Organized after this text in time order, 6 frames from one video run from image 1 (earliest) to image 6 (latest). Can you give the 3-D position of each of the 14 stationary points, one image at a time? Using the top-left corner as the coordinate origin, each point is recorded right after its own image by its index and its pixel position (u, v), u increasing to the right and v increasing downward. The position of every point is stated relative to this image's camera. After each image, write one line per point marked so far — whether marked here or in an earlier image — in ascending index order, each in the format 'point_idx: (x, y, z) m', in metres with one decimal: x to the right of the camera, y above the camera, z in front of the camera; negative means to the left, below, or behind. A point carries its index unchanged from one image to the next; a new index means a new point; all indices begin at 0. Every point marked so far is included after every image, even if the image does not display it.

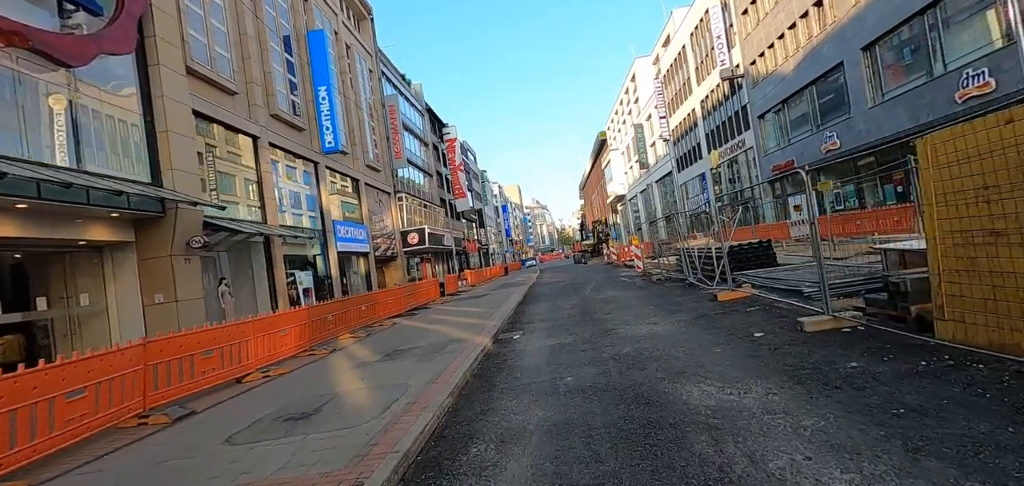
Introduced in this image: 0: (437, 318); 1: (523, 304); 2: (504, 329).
0: (-2.2, -2.2, +13.1) m
1: (+0.4, -1.9, +13.7) m
2: (-0.2, -1.8, +9.4) m
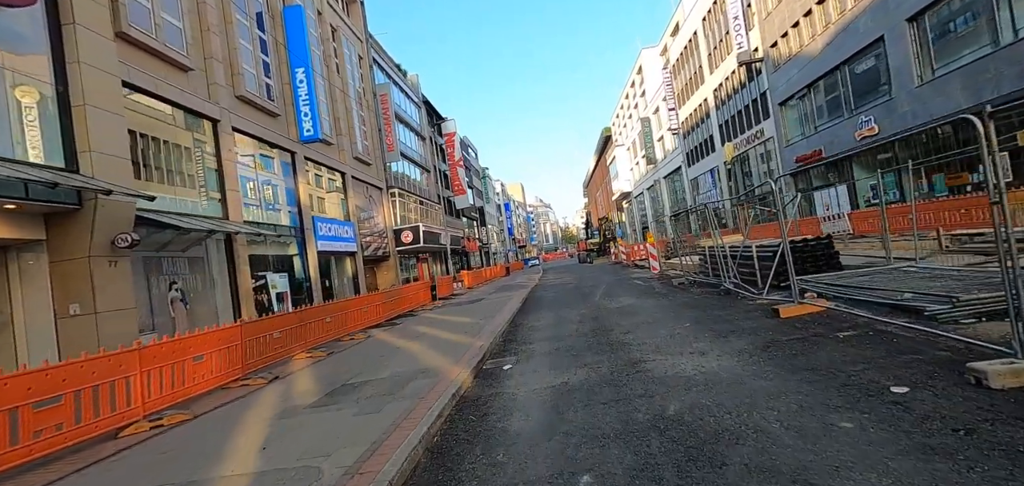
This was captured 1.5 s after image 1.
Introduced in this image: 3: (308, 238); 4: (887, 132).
0: (-2.3, -2.2, +11.0) m
1: (+0.3, -1.8, +11.5) m
2: (-0.3, -1.8, +7.2) m
3: (-9.0, +0.2, +19.5) m
4: (+15.6, +4.6, +18.6) m
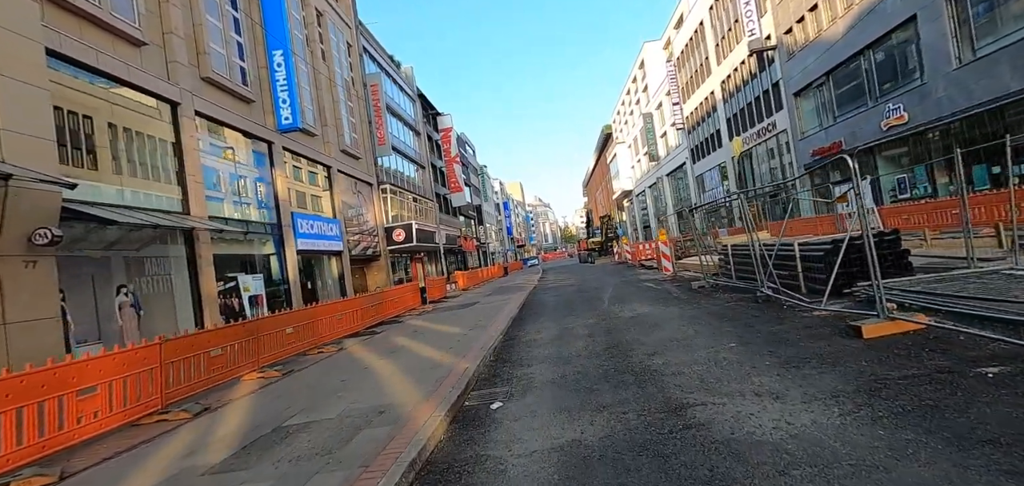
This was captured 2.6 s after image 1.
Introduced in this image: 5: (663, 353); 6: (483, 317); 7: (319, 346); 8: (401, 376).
0: (-2.4, -2.1, +9.4) m
1: (+0.1, -1.8, +9.9) m
2: (-0.4, -1.7, +5.6) m
3: (-9.1, +0.3, +17.9) m
4: (+15.5, +4.7, +17.0) m
5: (+1.8, -1.3, +5.4) m
6: (-0.8, -1.9, +11.8) m
7: (-4.4, -2.3, +10.1) m
8: (-1.6, -1.9, +6.4) m
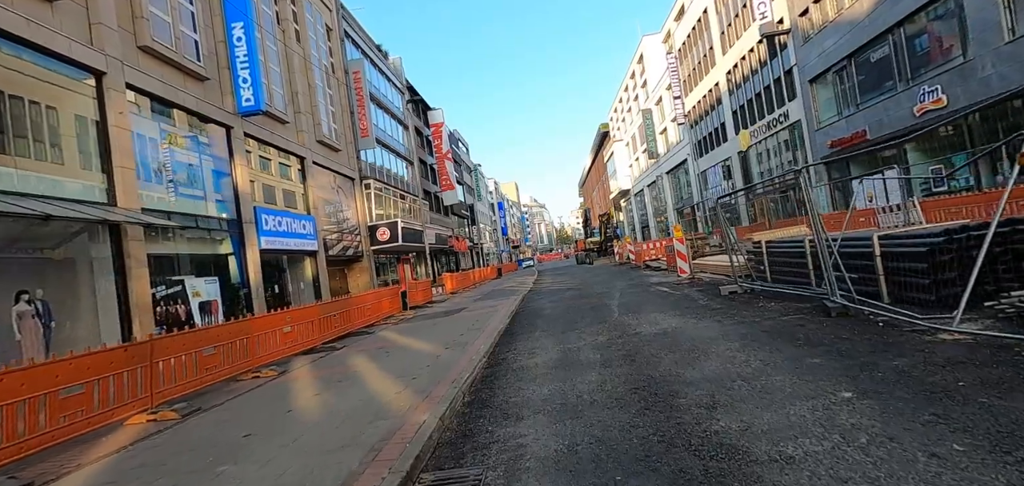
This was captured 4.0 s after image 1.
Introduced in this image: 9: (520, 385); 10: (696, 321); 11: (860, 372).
0: (-2.6, -2.0, +7.3) m
1: (-0.1, -1.7, +7.9) m
2: (-0.6, -1.6, +3.6) m
3: (-9.4, +0.3, +15.8) m
4: (+15.2, +4.8, +15.2) m
5: (+1.7, -1.2, +3.4) m
6: (-1.0, -1.9, +9.7) m
7: (-4.6, -2.2, +8.0) m
8: (-1.7, -1.8, +4.4) m
9: (+0.1, -1.6, +4.9) m
10: (+2.8, -1.2, +6.9) m
11: (+2.8, -1.0, +3.6) m
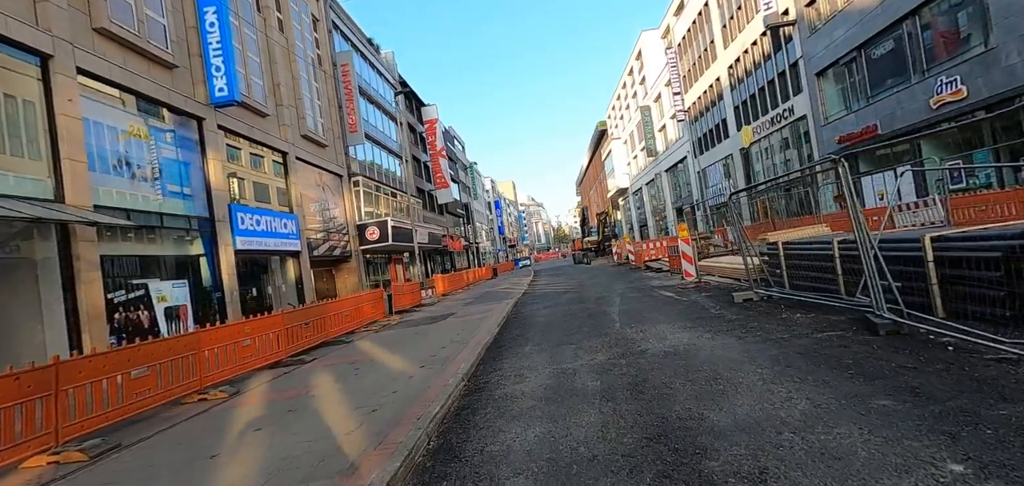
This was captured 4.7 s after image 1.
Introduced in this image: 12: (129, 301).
0: (-2.8, -2.1, +6.3) m
1: (-0.3, -1.7, +6.9) m
2: (-0.7, -1.7, +2.6) m
3: (-9.6, +0.3, +14.8) m
4: (+15.0, +4.8, +14.2) m
5: (+1.5, -1.3, +2.4) m
6: (-1.2, -1.9, +8.7) m
7: (-4.8, -2.2, +7.0) m
8: (-1.9, -1.8, +3.4) m
9: (-0.1, -1.6, +3.9) m
10: (+2.6, -1.2, +5.9) m
11: (+2.6, -1.1, +2.6) m
12: (-9.7, -1.5, +11.3) m
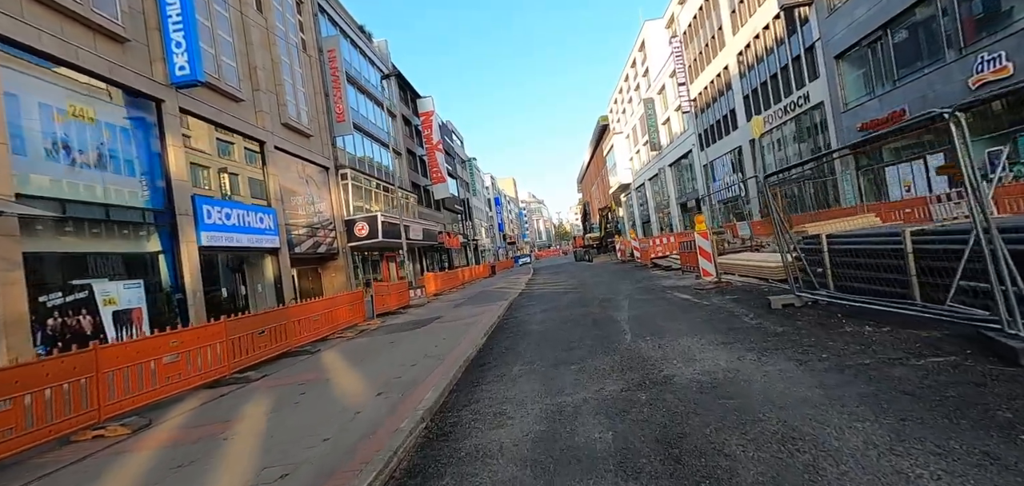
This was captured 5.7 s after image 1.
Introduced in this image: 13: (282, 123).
0: (-3.0, -2.0, +4.9) m
1: (-0.5, -1.6, +5.4) m
2: (-0.9, -1.6, +1.1) m
3: (-9.8, +0.5, +13.3) m
4: (+14.8, +4.9, +12.7) m
5: (+1.3, -1.2, +0.9) m
6: (-1.4, -1.8, +7.3) m
7: (-5.0, -2.1, +5.5) m
8: (-2.1, -1.8, +1.9) m
9: (-0.3, -1.5, +2.4) m
10: (+2.4, -1.1, +4.4) m
11: (+2.4, -1.0, +1.2) m
12: (-9.9, -1.3, +9.9) m
13: (-10.1, +5.2, +19.6) m
